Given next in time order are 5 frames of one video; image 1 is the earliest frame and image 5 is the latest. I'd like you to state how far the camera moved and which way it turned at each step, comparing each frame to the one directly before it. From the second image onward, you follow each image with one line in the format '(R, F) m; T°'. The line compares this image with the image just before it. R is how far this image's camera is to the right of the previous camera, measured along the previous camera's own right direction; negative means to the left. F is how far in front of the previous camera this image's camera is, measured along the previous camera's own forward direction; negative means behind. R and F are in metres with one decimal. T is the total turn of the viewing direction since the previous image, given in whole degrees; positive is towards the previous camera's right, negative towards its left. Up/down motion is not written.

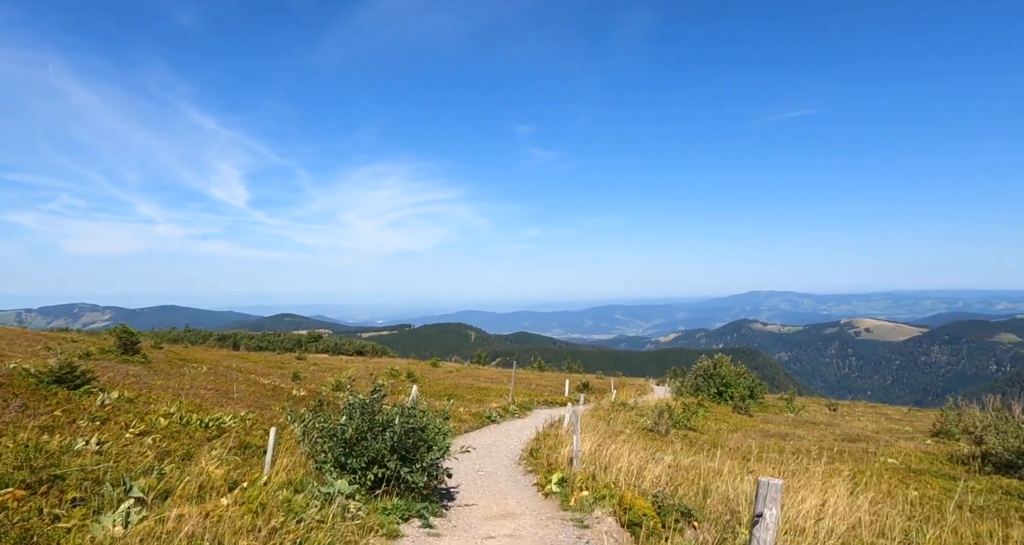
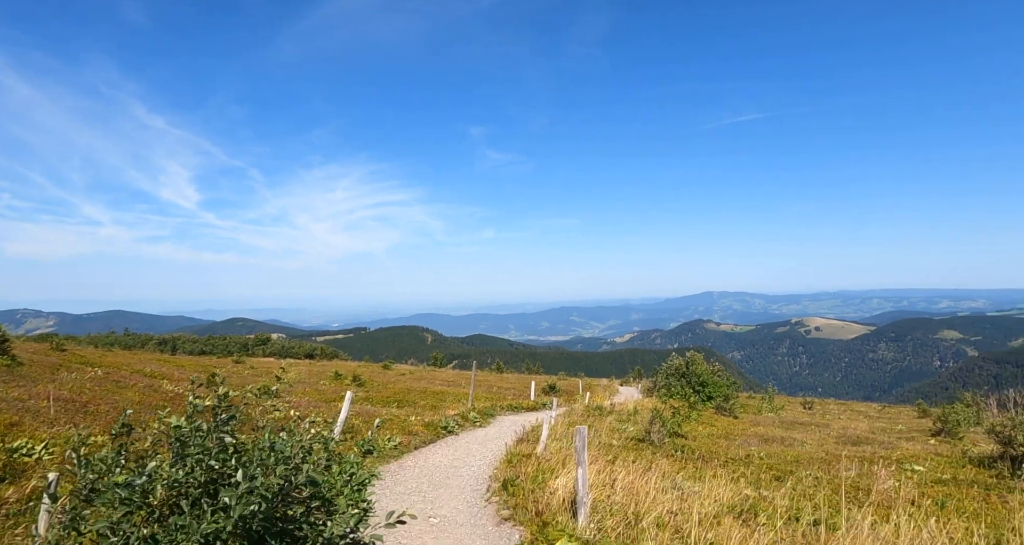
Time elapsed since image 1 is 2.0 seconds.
(-0.1, +2.6) m; +4°
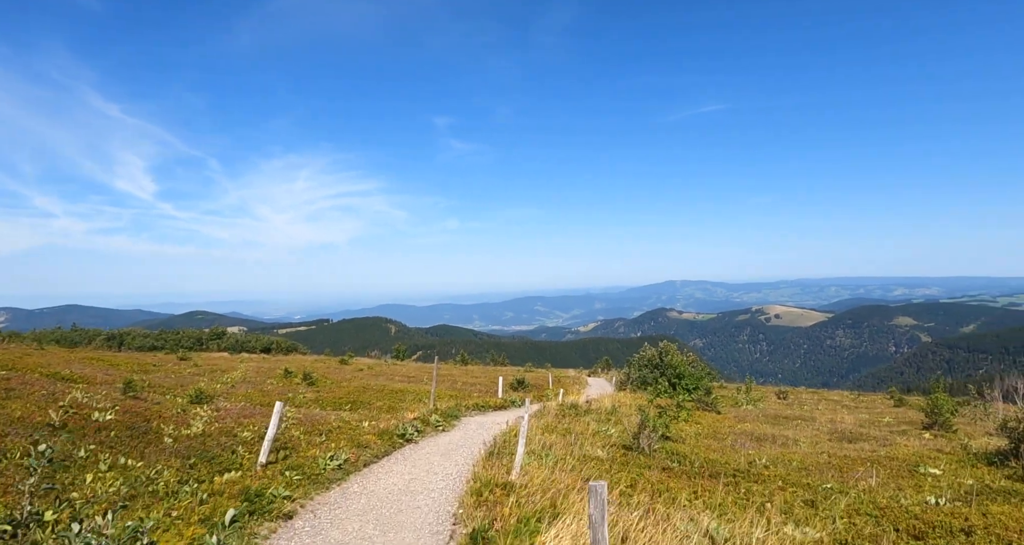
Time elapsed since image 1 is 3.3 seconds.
(0.0, +1.7) m; +3°
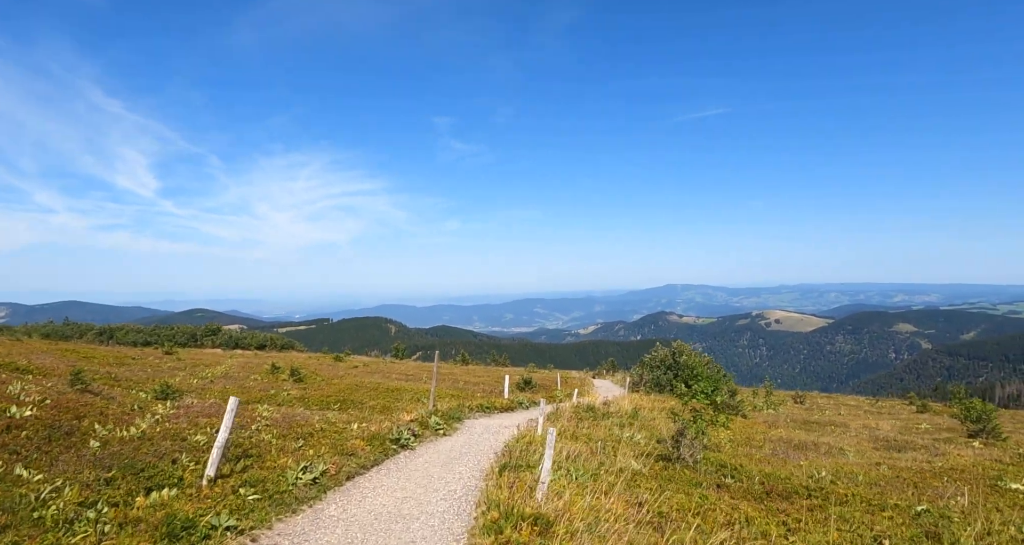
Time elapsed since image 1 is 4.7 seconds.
(-0.2, +1.7) m; 0°
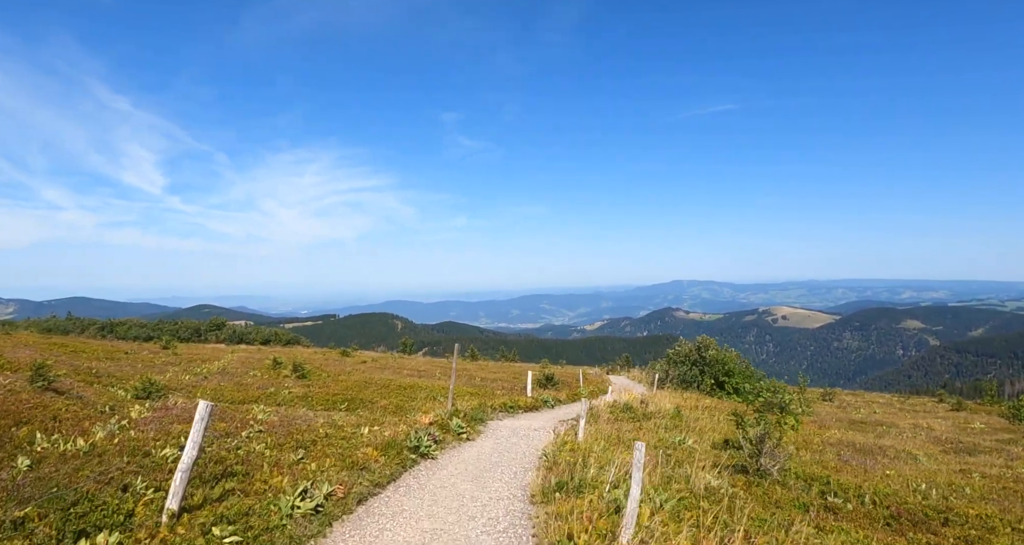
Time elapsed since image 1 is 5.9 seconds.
(-0.5, +1.6) m; 0°
